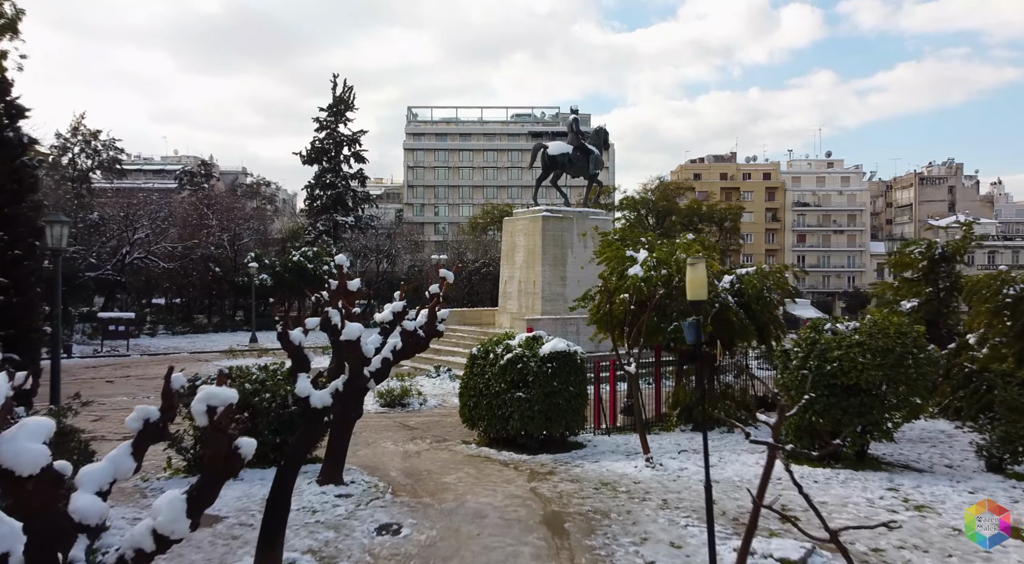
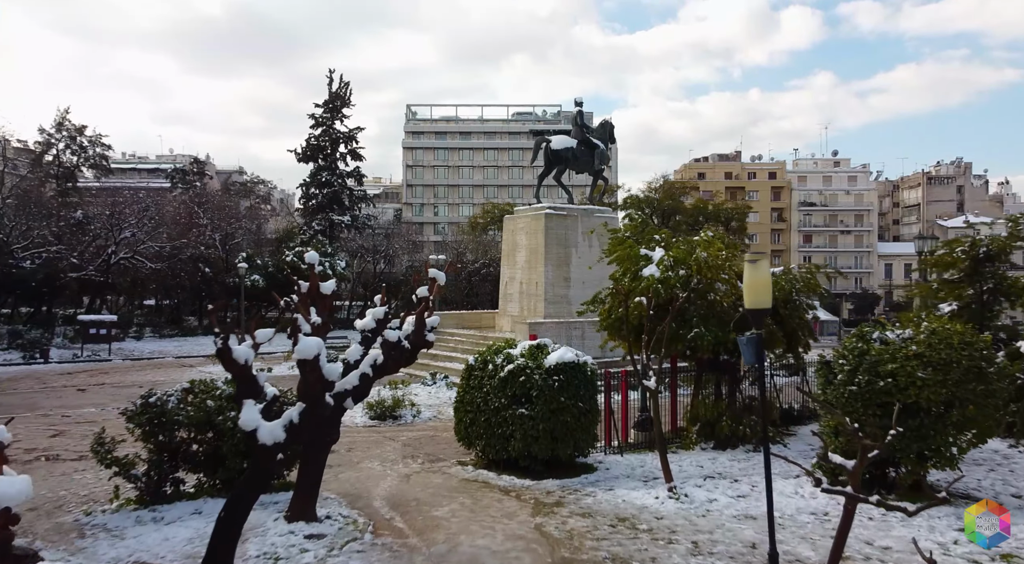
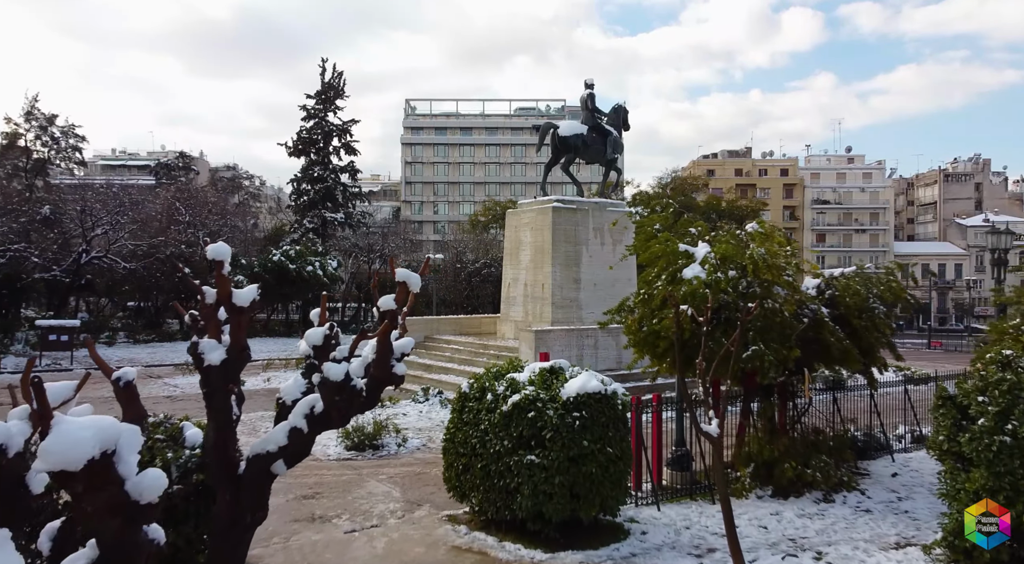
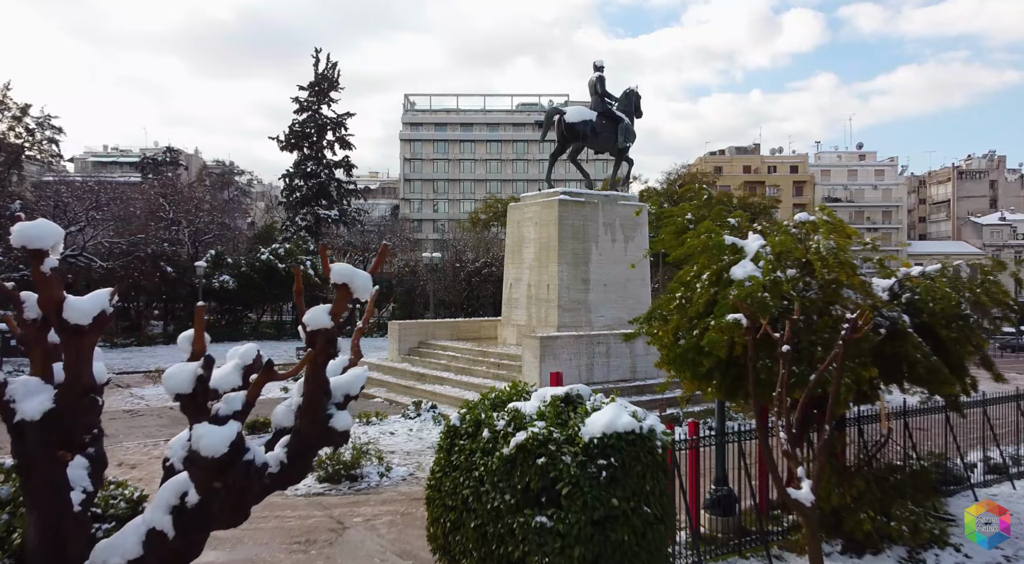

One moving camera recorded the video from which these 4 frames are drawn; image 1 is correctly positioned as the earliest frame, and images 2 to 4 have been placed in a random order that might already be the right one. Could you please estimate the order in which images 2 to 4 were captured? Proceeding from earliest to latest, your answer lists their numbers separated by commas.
2, 3, 4
